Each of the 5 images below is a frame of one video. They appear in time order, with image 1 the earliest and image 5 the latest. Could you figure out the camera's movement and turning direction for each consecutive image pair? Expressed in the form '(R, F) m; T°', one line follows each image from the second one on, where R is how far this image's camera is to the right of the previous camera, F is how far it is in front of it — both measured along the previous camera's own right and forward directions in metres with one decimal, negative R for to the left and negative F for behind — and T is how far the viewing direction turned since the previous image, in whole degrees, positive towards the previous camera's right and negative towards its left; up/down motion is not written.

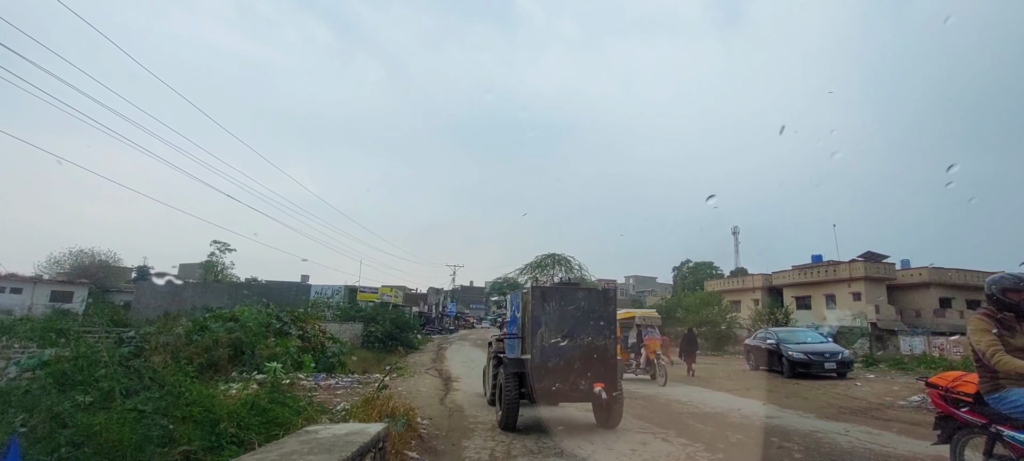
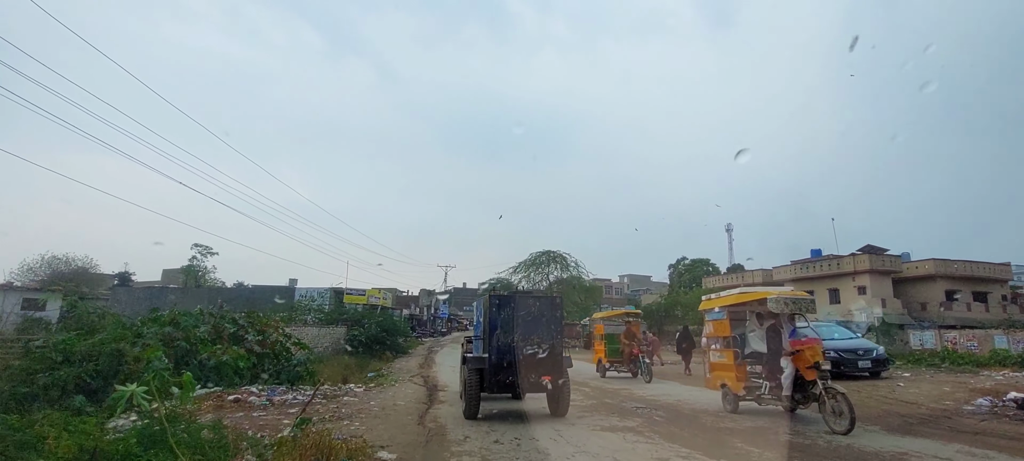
(0.0, +2.2) m; +1°
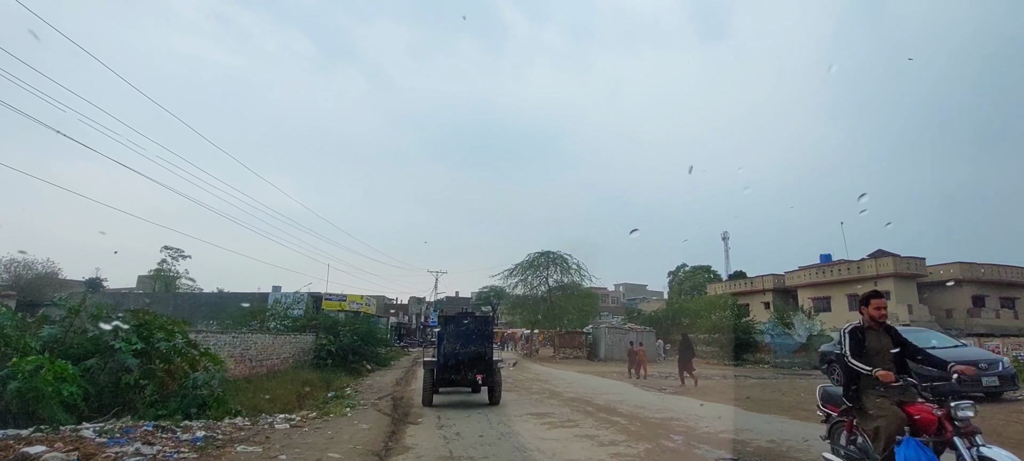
(-0.2, +4.3) m; +1°
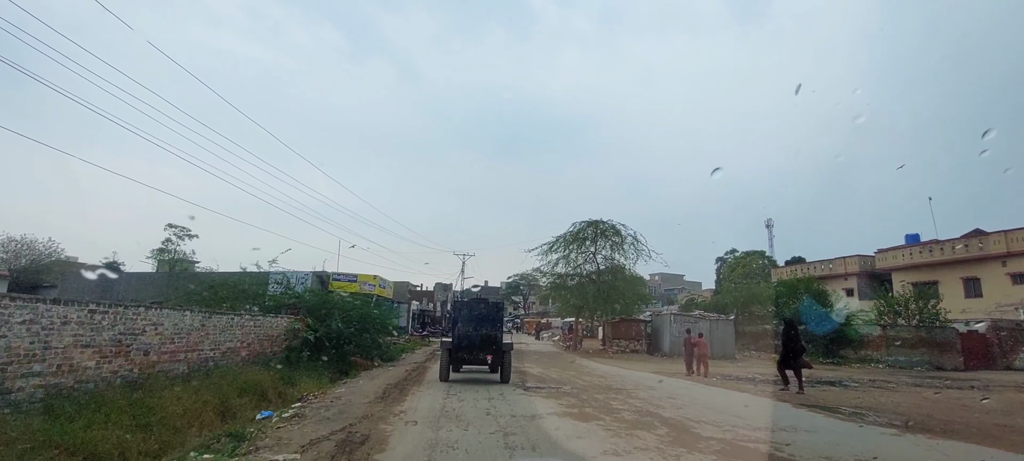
(-0.7, +7.9) m; -3°
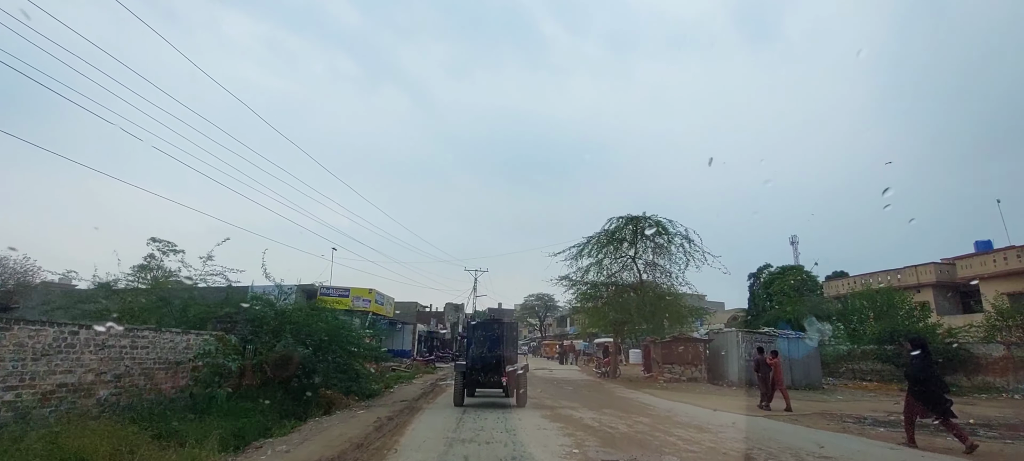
(-0.5, +6.6) m; -1°
